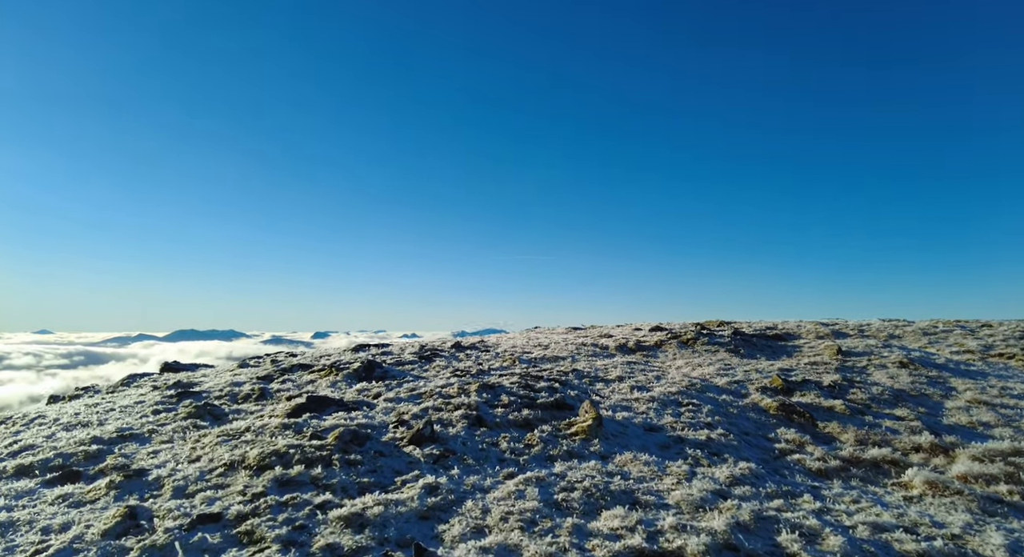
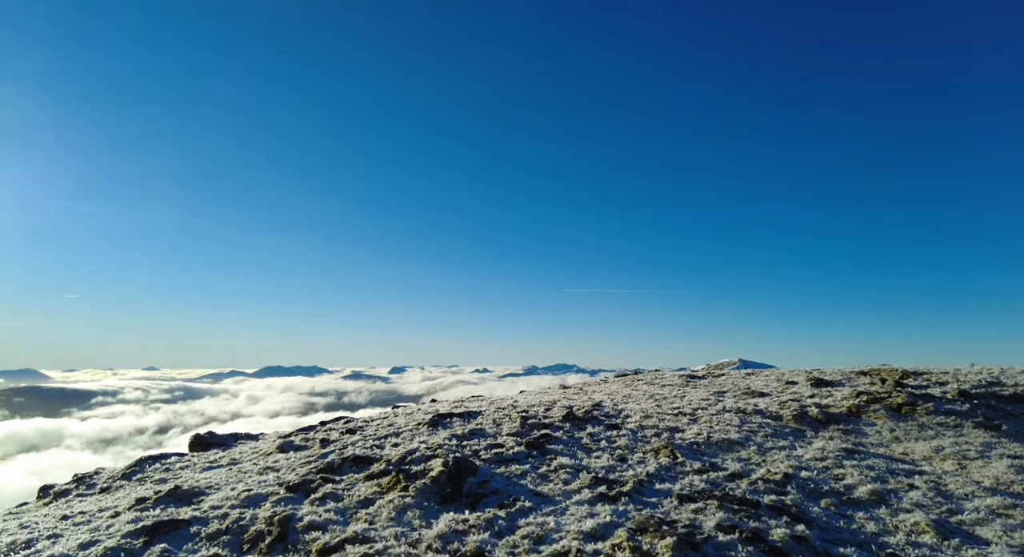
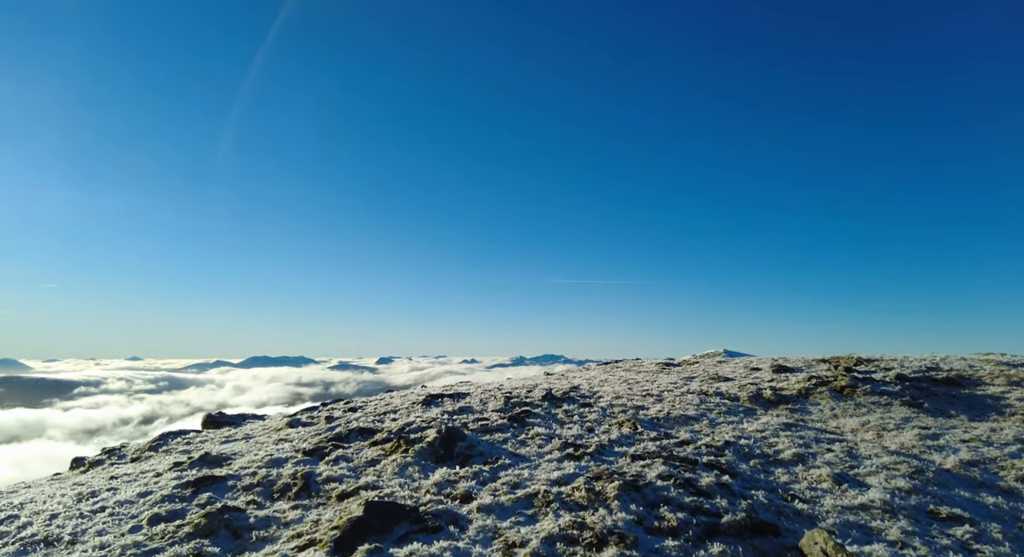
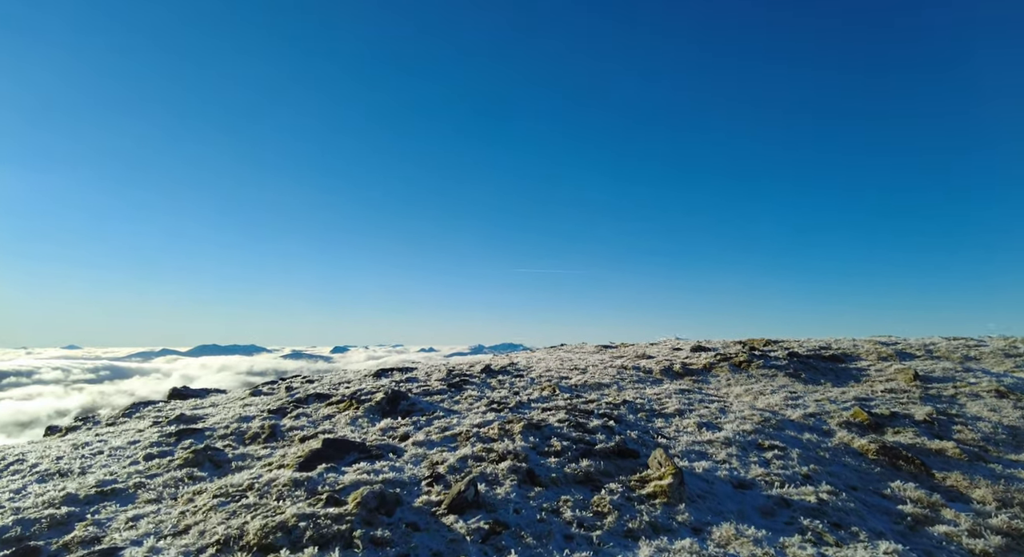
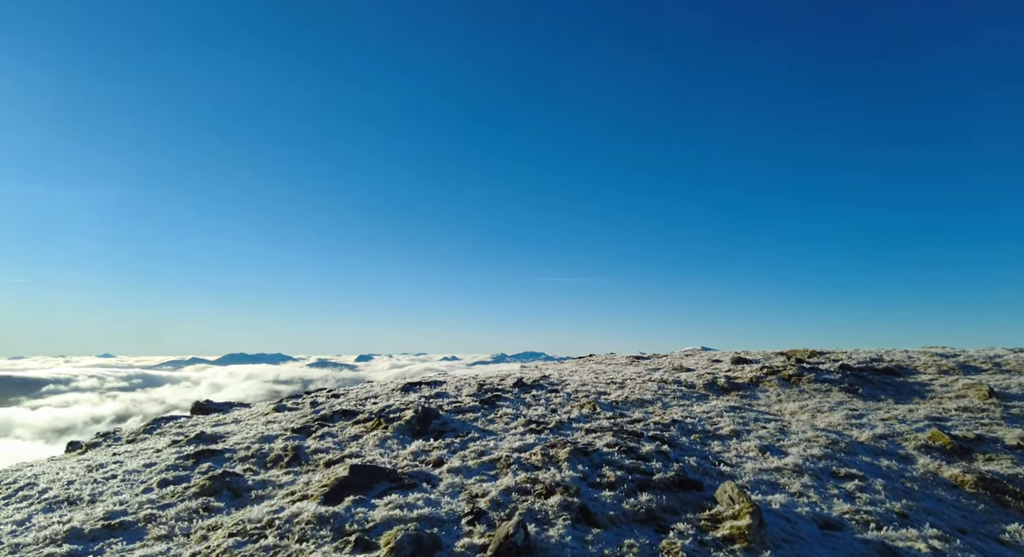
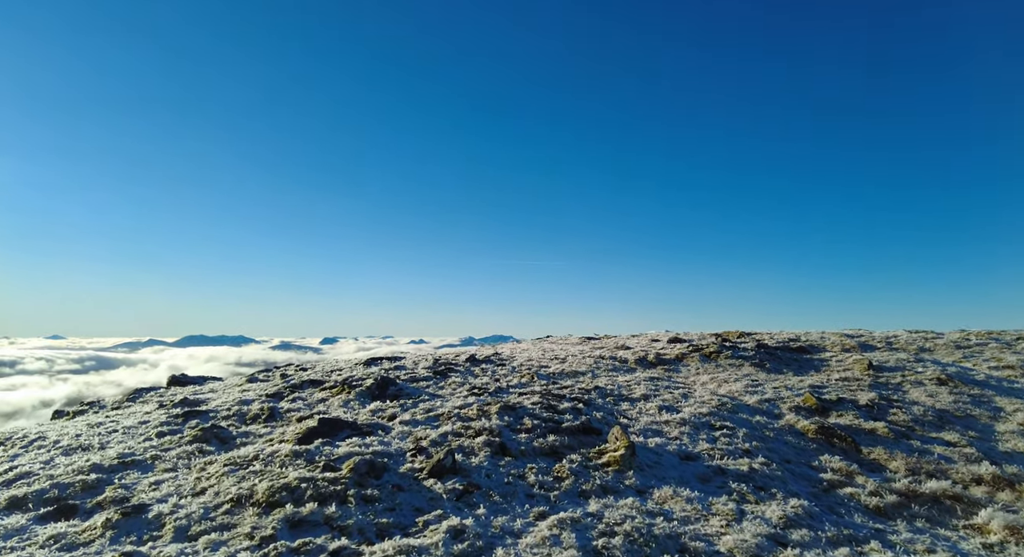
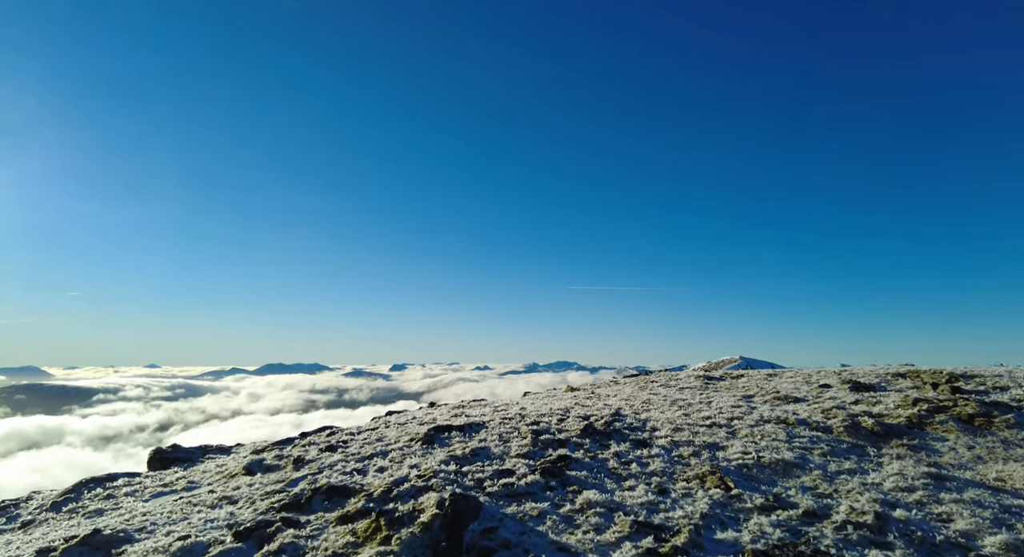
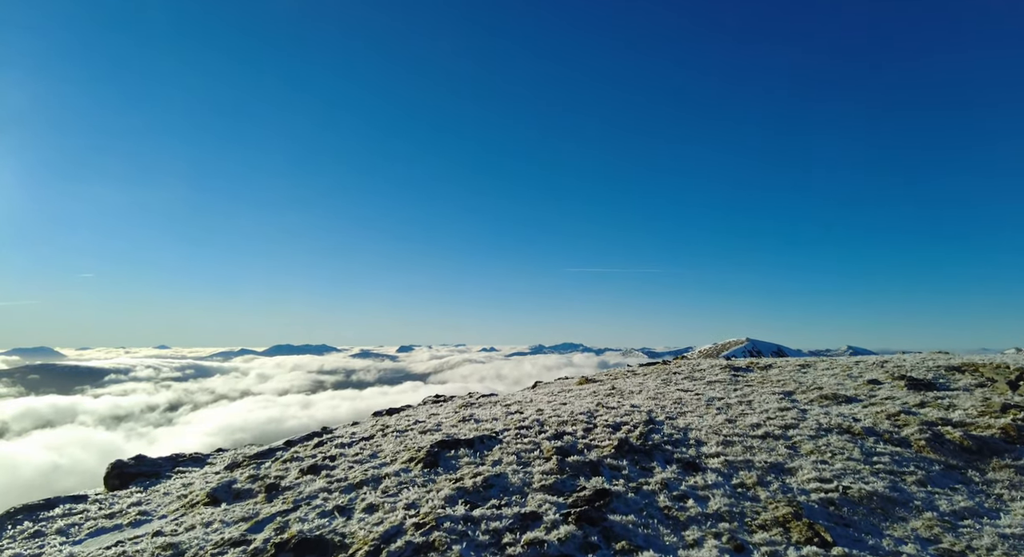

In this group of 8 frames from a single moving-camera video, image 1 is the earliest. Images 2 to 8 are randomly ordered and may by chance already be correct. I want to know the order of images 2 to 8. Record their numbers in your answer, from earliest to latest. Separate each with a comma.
6, 4, 5, 3, 2, 7, 8
